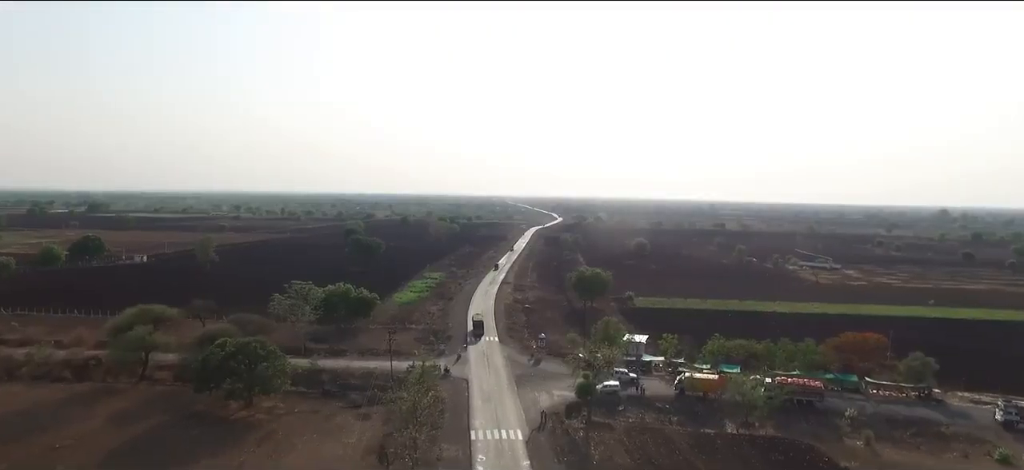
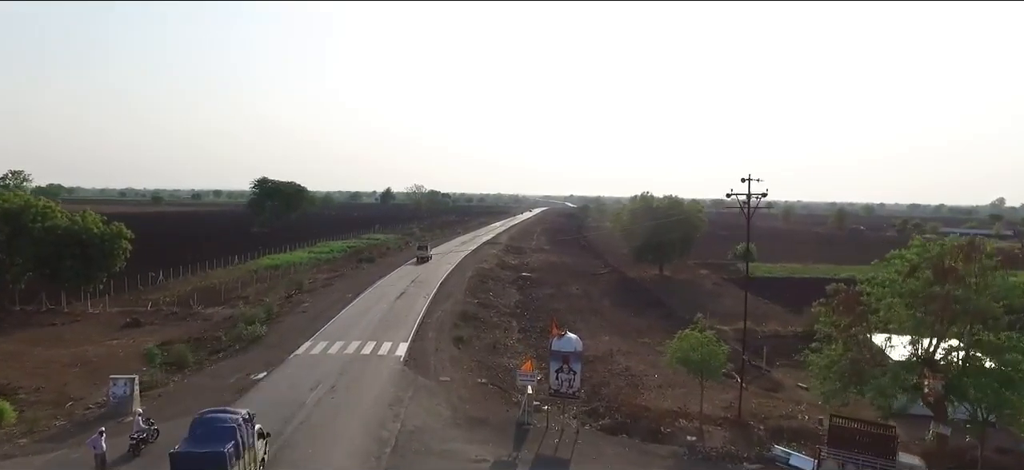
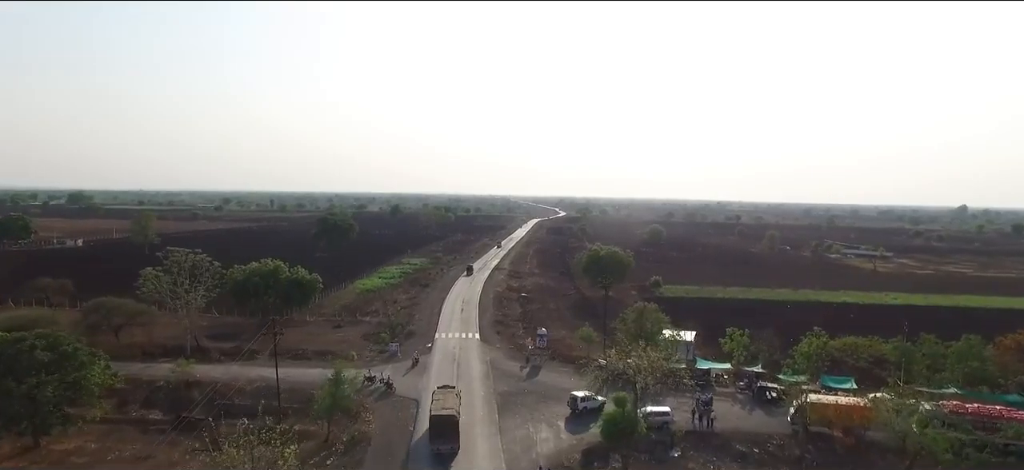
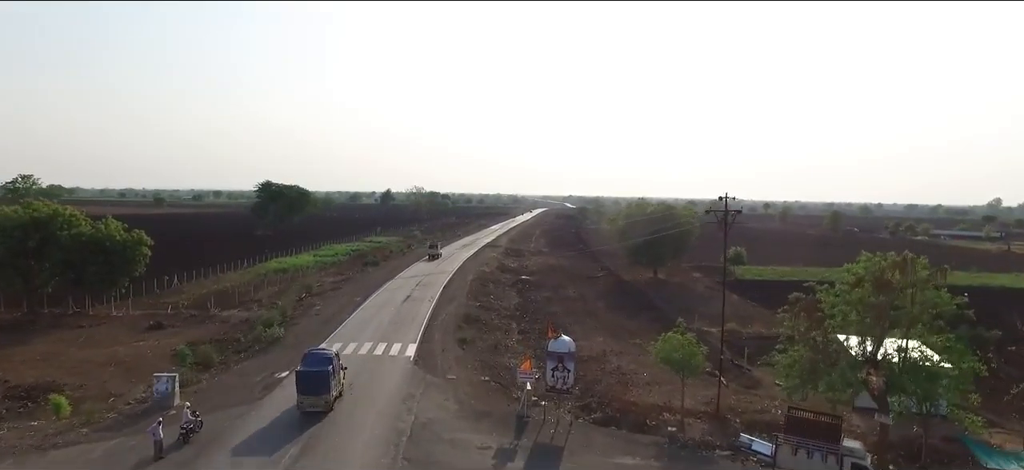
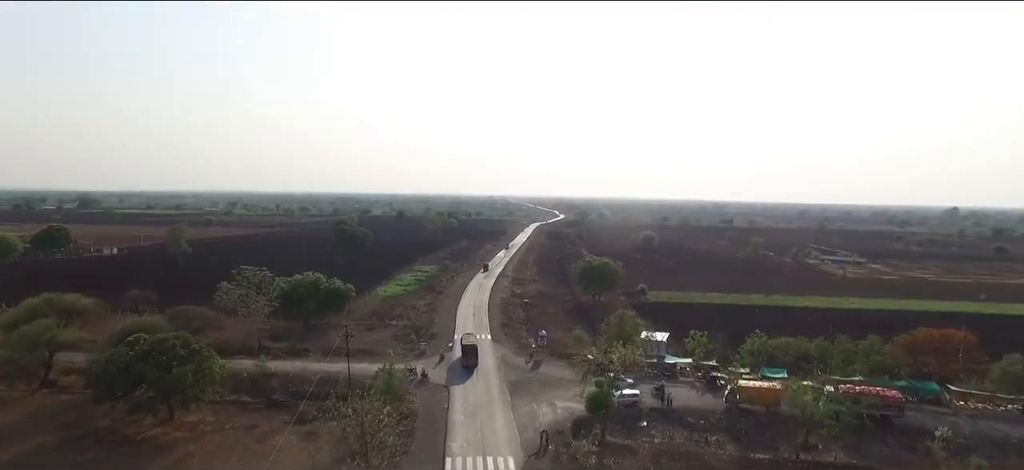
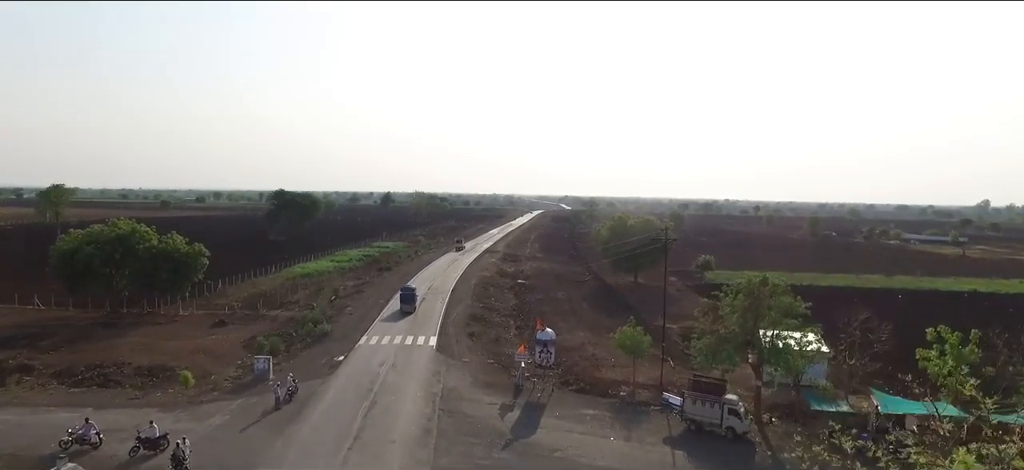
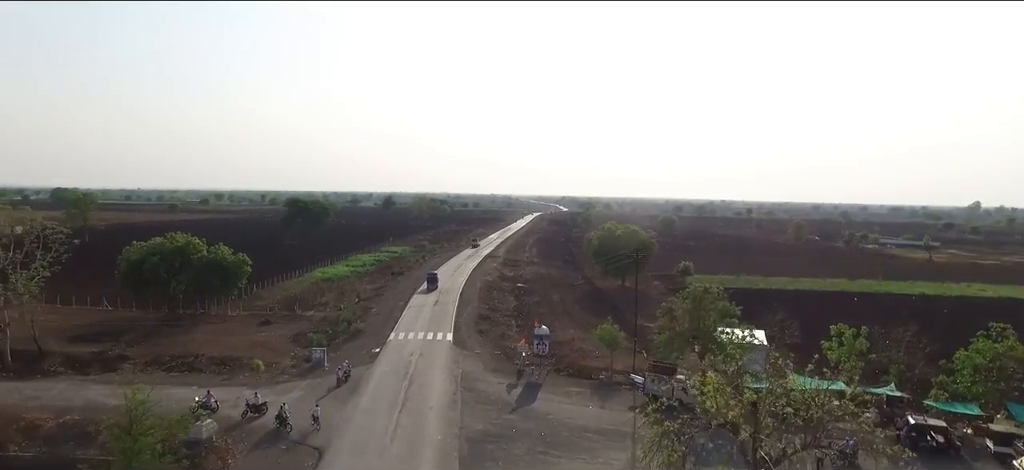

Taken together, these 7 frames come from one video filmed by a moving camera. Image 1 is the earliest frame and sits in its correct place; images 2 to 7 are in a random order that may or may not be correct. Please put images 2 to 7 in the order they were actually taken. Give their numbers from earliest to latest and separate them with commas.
5, 3, 7, 6, 4, 2
